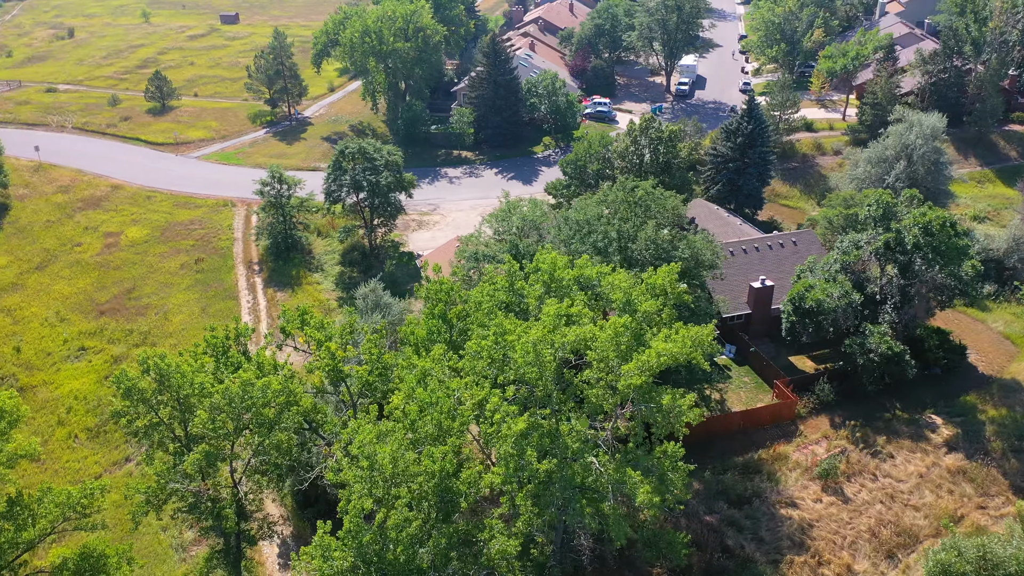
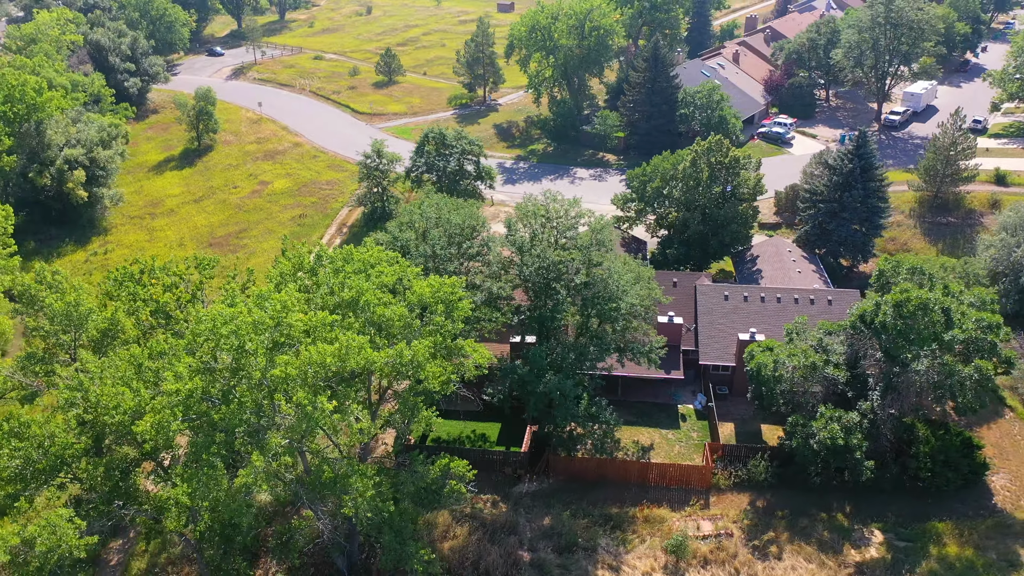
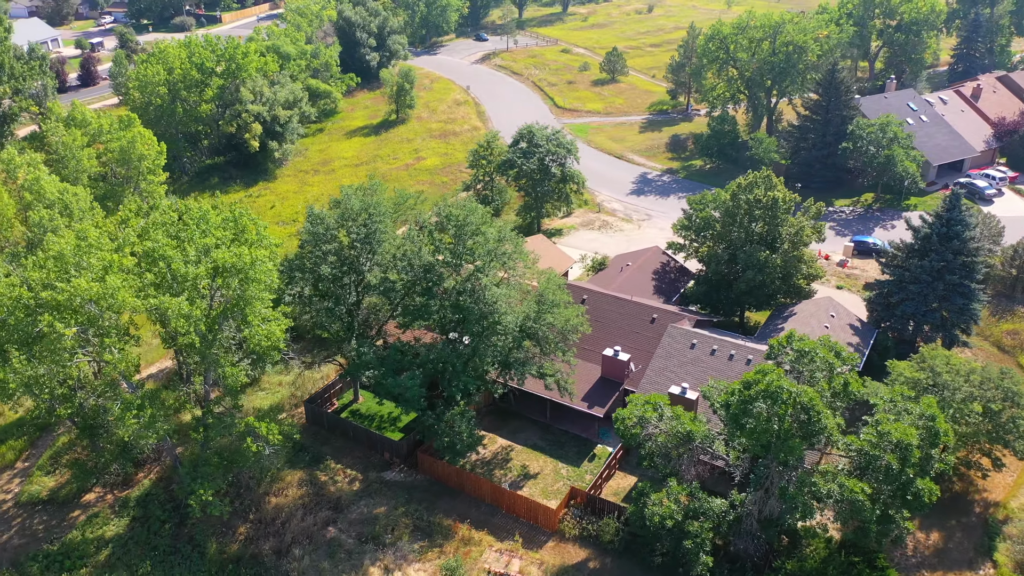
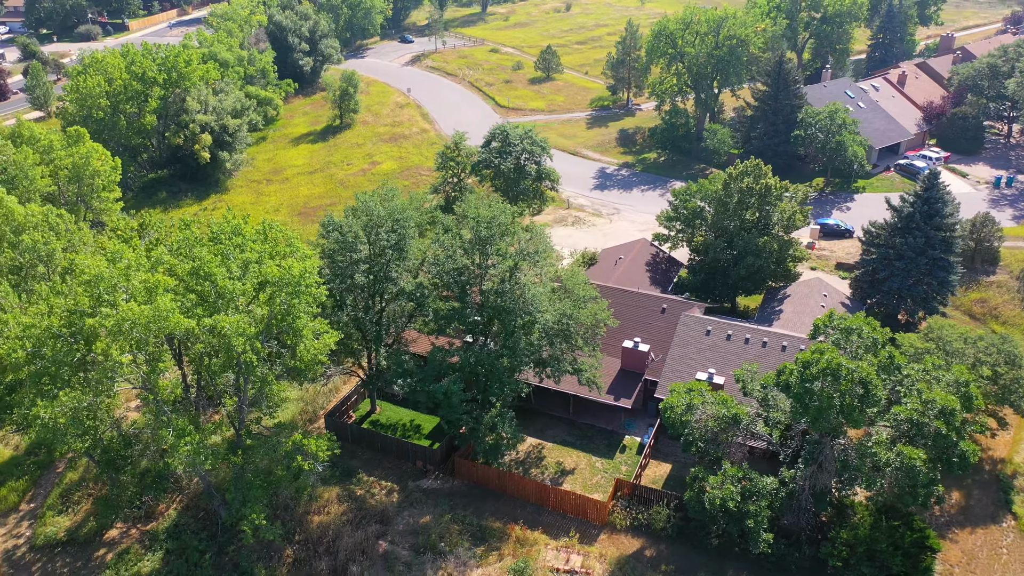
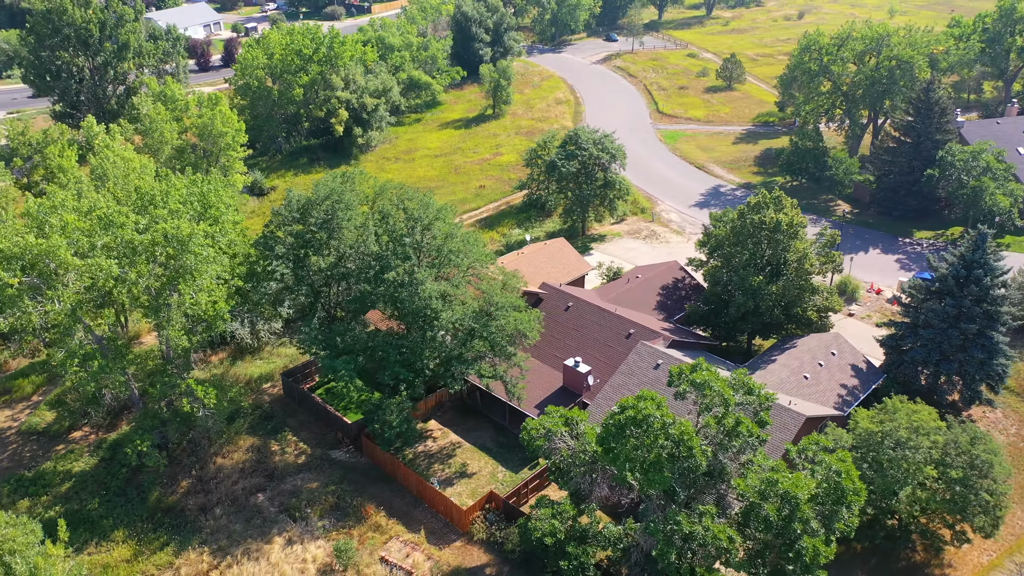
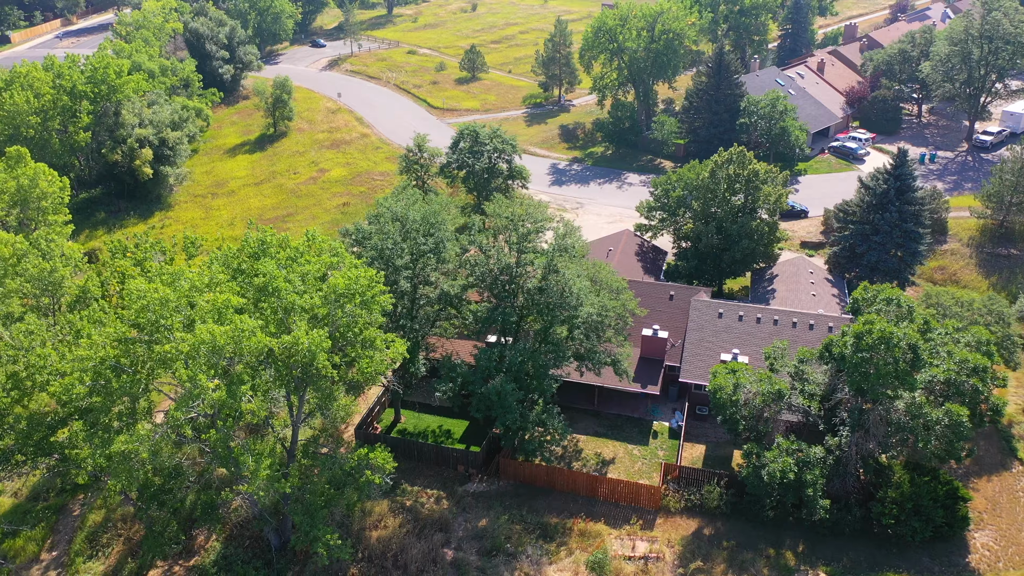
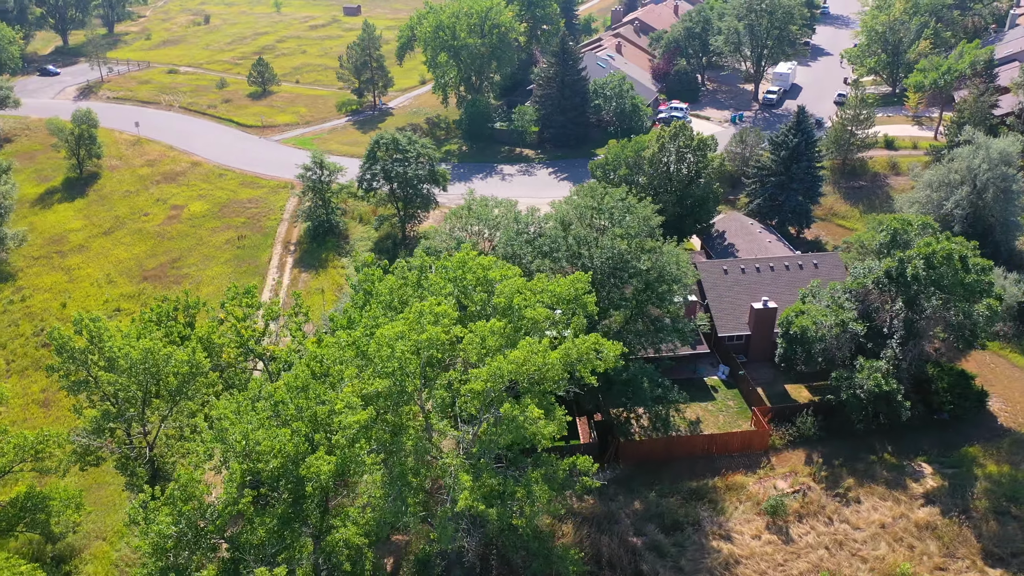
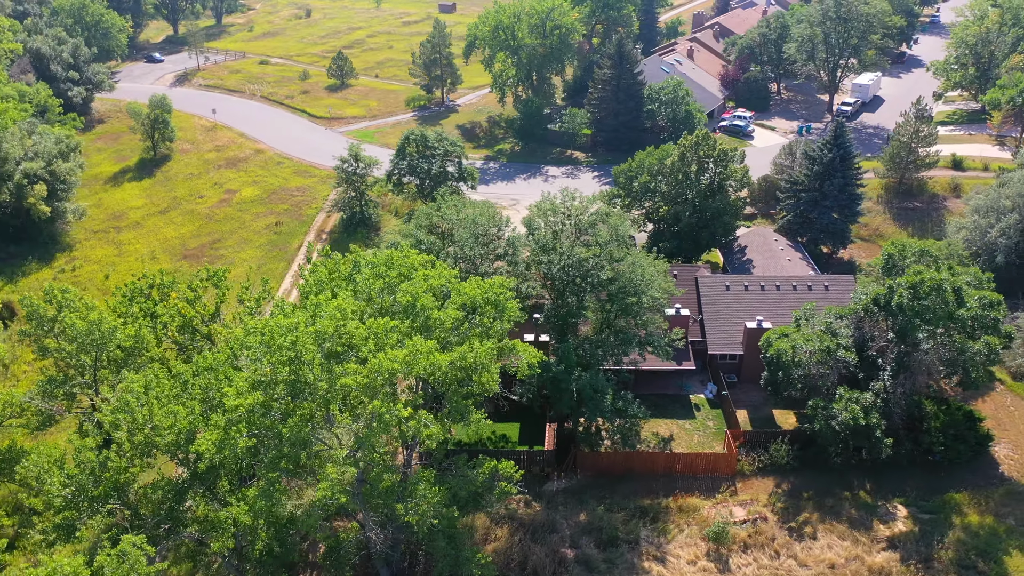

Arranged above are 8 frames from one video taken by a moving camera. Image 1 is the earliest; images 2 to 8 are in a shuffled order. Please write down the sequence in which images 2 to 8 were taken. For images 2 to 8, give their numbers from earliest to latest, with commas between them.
7, 8, 2, 6, 4, 3, 5
